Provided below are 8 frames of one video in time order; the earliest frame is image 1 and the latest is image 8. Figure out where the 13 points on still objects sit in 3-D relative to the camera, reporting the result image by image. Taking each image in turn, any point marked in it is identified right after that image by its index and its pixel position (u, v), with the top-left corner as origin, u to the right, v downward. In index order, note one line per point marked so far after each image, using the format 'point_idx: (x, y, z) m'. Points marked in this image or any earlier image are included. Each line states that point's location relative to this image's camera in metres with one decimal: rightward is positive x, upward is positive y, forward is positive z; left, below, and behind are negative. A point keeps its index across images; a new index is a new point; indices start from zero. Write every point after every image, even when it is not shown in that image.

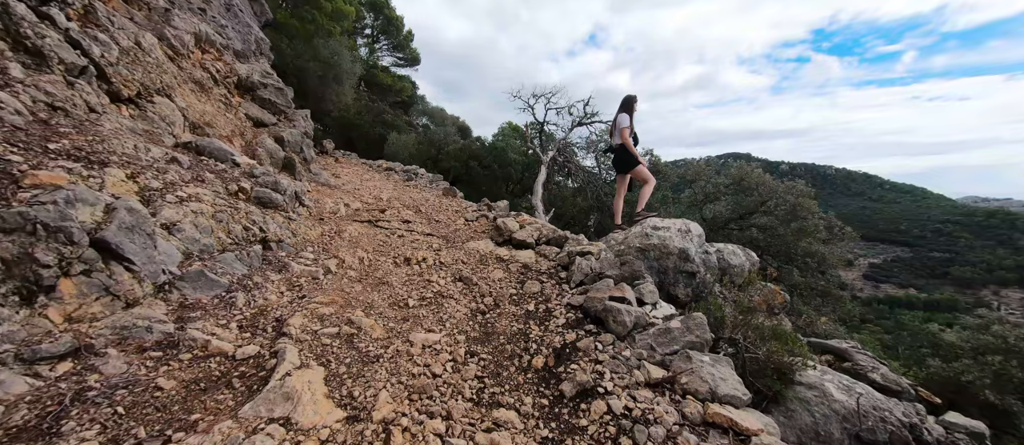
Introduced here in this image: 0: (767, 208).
0: (+7.0, +0.4, +10.0) m
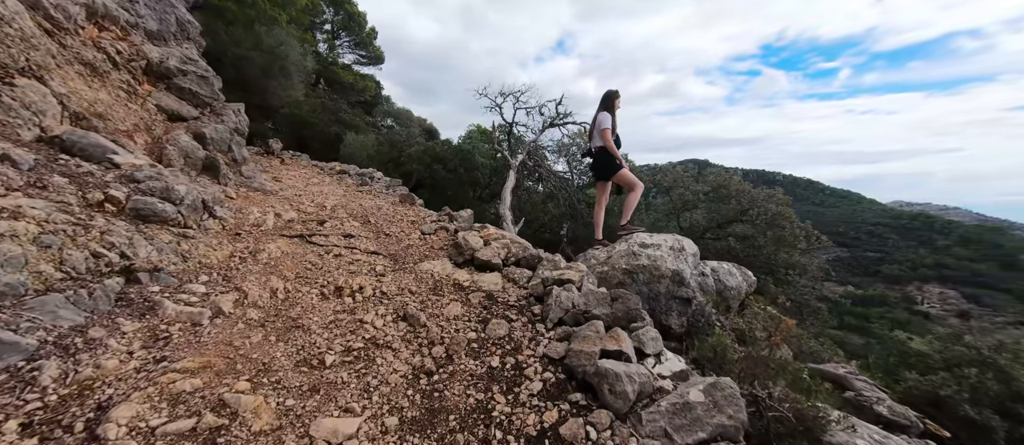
0: (+6.1, +0.1, +9.6) m
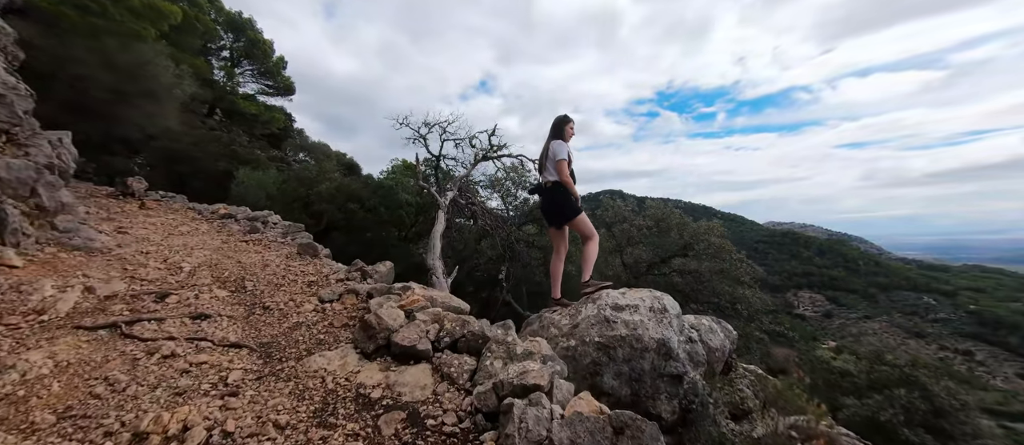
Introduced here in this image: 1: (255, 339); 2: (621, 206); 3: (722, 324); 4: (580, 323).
0: (+4.5, -0.7, +9.3) m
1: (-2.5, -1.1, +3.6) m
2: (+3.2, +0.4, +10.6) m
3: (+2.5, -1.2, +4.3) m
4: (+0.7, -1.0, +3.6) m
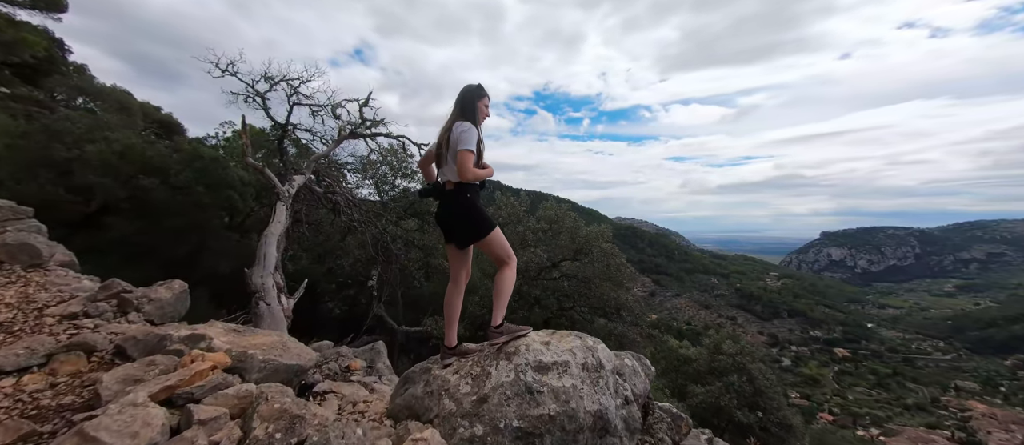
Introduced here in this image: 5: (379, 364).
0: (+1.6, -0.8, +9.1) m
1: (-3.2, -1.2, +1.4) m
2: (0.0, +0.5, +9.8) m
3: (+1.3, -1.4, +3.7) m
4: (-0.1, -1.1, +2.4) m
5: (-2.0, -2.1, +5.5) m
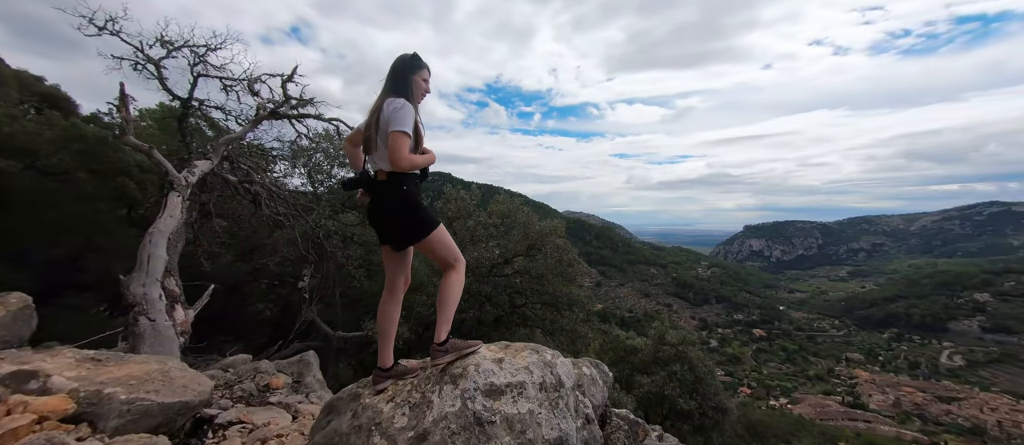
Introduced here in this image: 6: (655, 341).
0: (+0.4, -0.7, +8.8) m
1: (-3.3, -1.2, +0.6) m
2: (-1.2, +0.6, +9.3) m
3: (+0.8, -1.4, +3.5) m
4: (-0.4, -1.1, +2.0) m
5: (-2.7, -2.0, +4.8) m
6: (+5.0, -4.1, +12.8) m
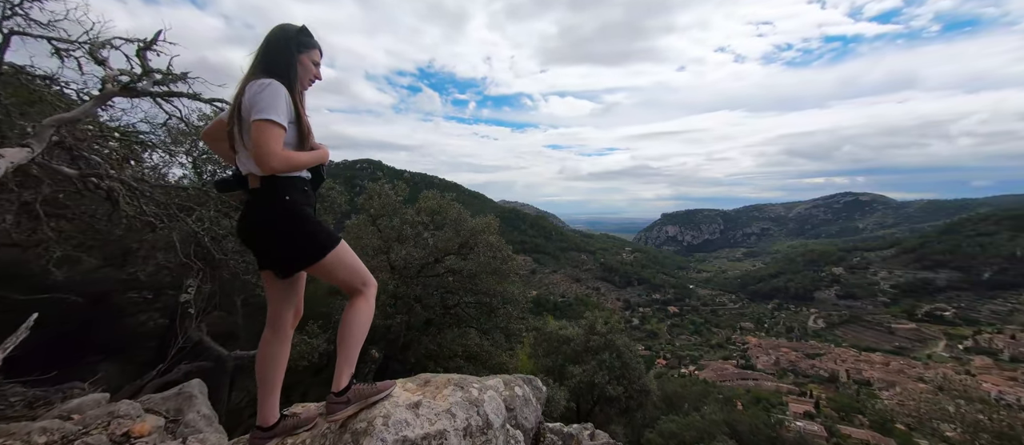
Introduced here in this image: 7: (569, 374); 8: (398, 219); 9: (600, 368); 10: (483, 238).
0: (-1.1, -0.6, +8.4) m
1: (-3.4, -1.3, -0.3) m
2: (-2.8, +0.7, +8.6) m
3: (+0.2, -1.4, +3.2) m
4: (-0.8, -1.2, +1.6) m
5: (-3.5, -2.1, +4.0) m
6: (+2.7, -3.9, +13.2) m
7: (+1.9, -5.1, +12.3) m
8: (-2.5, +0.1, +8.3) m
9: (+2.9, -4.8, +12.2) m
10: (-0.7, -0.4, +8.5) m
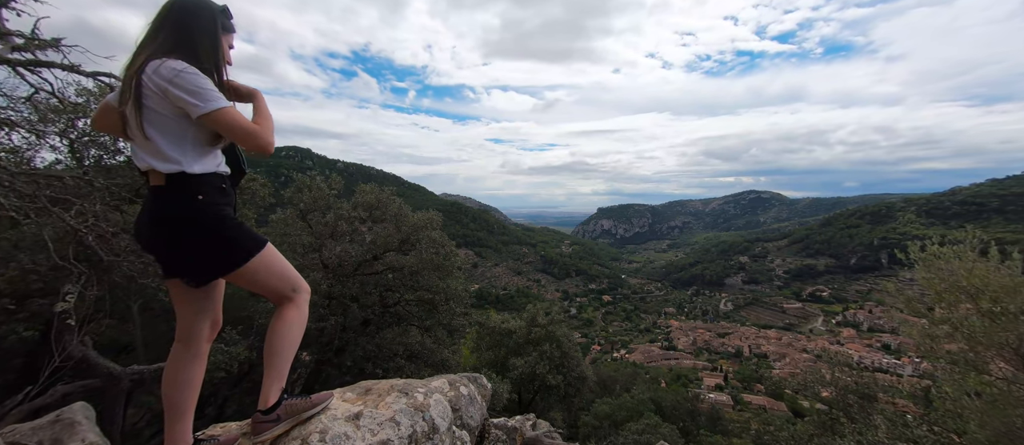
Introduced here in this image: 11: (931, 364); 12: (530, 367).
0: (-2.4, -0.5, +8.1) m
1: (-3.3, -1.4, -0.8) m
2: (-4.1, +0.8, +8.0) m
3: (-0.3, -1.4, +3.2) m
4: (-1.0, -1.2, +1.4) m
5: (-4.0, -2.0, +3.4) m
6: (+0.6, -3.7, +13.5) m
7: (0.0, -4.9, +12.5) m
8: (-3.8, +0.2, +7.8) m
9: (+1.0, -4.7, +12.6) m
10: (-2.0, -0.2, +8.2) m
11: (+6.7, -2.3, +5.9) m
12: (+0.6, -4.8, +12.3) m
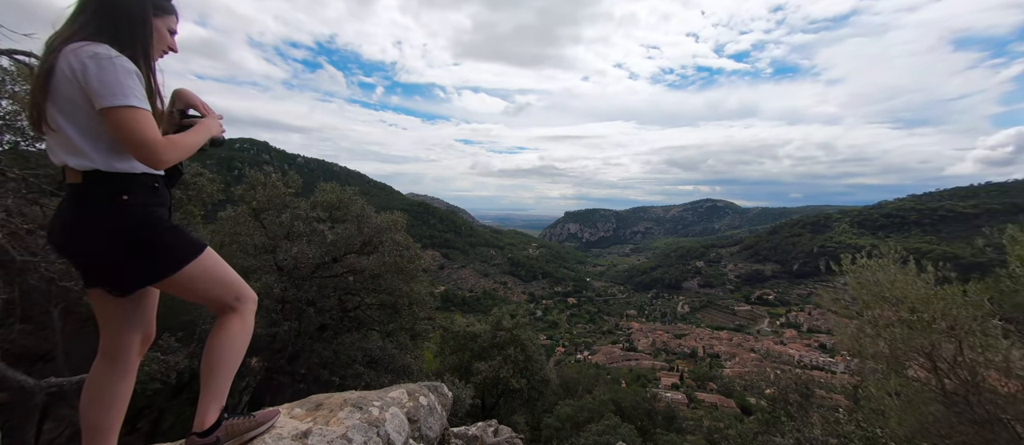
0: (-3.1, -0.5, +7.8) m
1: (-3.2, -1.3, -1.1) m
2: (-4.8, +0.8, +7.6) m
3: (-0.6, -1.5, +3.2) m
4: (-1.2, -1.3, +1.3) m
5: (-4.4, -2.0, +3.0) m
6: (-0.7, -3.8, +13.5) m
7: (-1.3, -5.0, +12.4) m
8: (-4.4, +0.2, +7.4) m
9: (-0.2, -4.8, +12.6) m
10: (-2.7, -0.3, +8.0) m
11: (+6.1, -2.5, +6.5) m
12: (-0.6, -4.9, +12.2) m
